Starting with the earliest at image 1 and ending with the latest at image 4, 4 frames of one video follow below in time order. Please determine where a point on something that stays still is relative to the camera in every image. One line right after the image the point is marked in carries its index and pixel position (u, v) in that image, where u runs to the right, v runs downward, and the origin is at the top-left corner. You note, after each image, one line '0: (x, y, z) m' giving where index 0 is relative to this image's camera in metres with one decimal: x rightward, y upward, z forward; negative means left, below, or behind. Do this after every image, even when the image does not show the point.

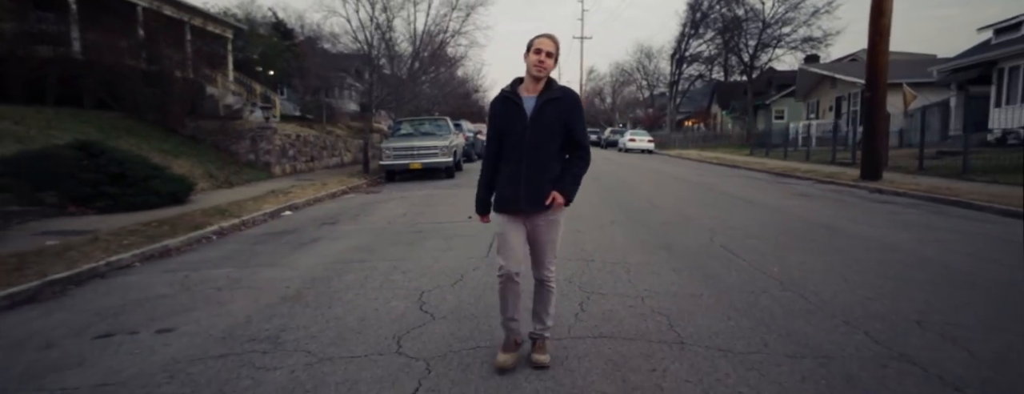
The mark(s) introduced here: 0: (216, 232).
0: (-4.8, -0.5, +8.9) m
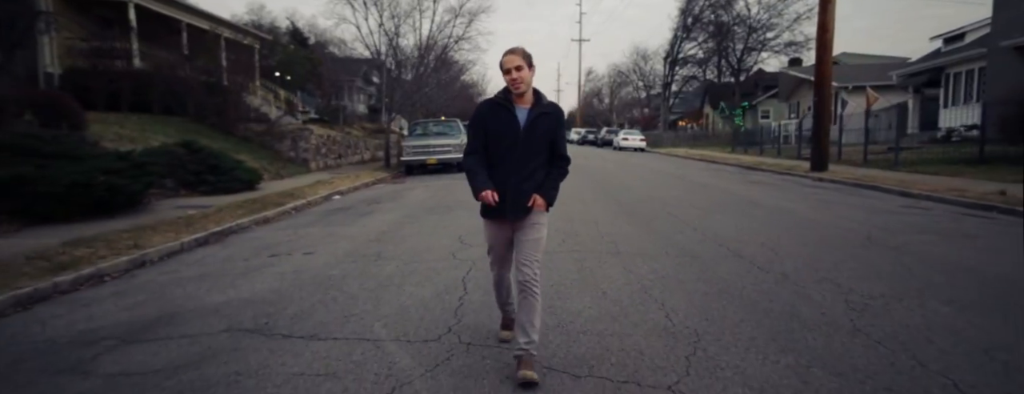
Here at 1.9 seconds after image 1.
0: (-4.7, -0.2, +11.8) m
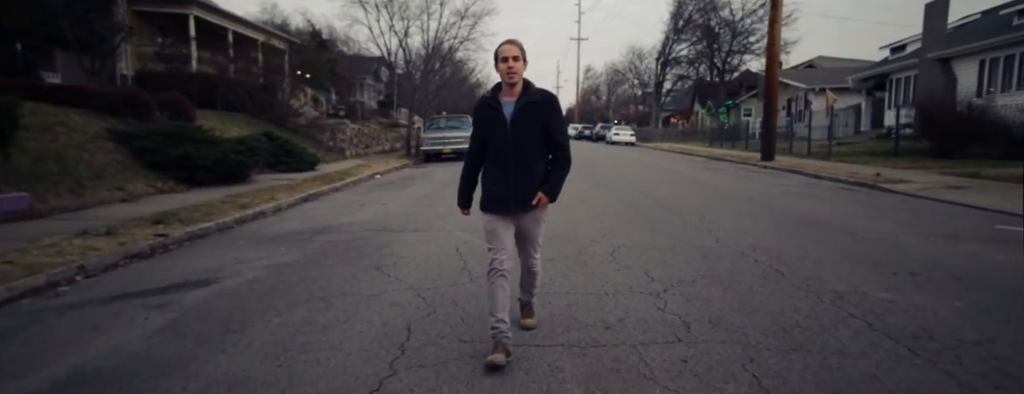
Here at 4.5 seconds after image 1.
0: (-4.6, +0.4, +15.6) m
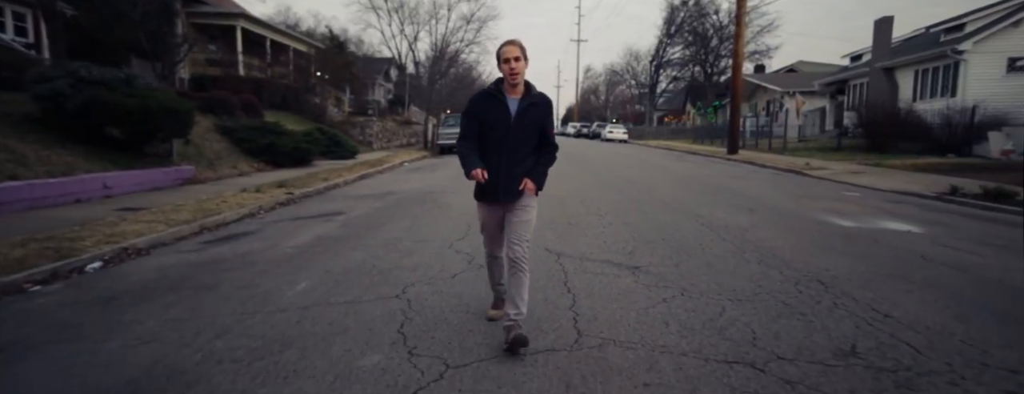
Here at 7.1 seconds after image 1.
0: (-4.4, +1.0, +19.5) m
